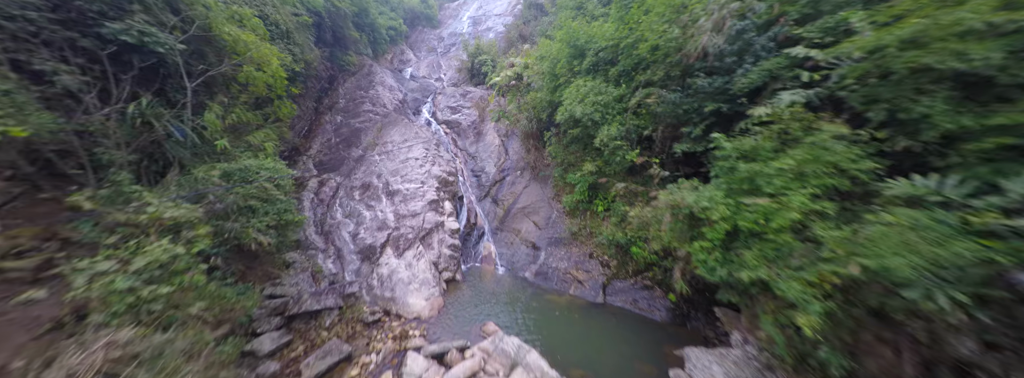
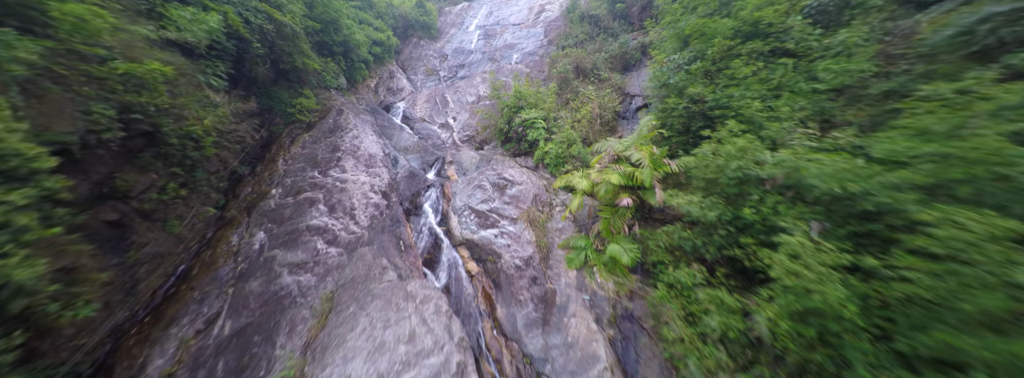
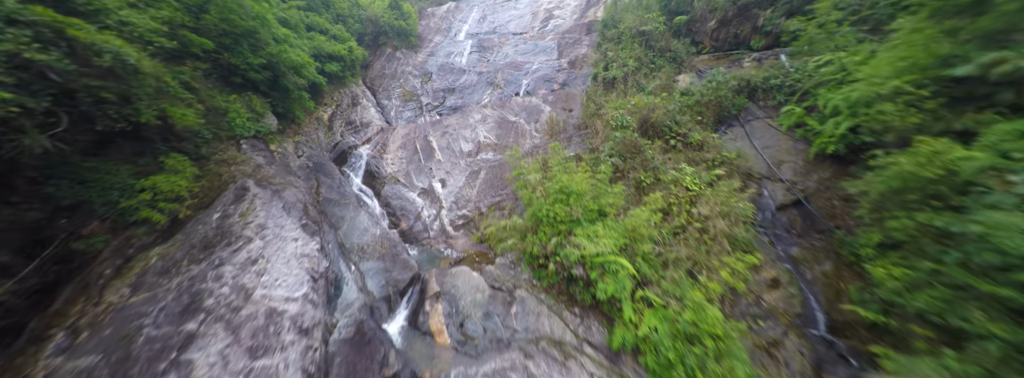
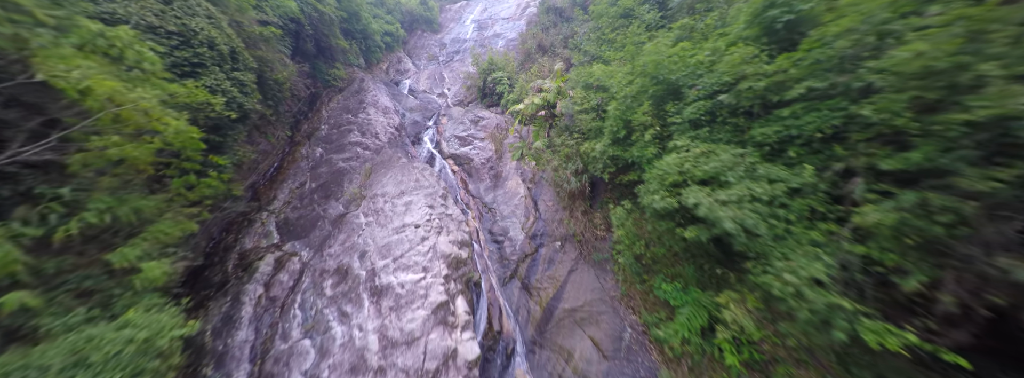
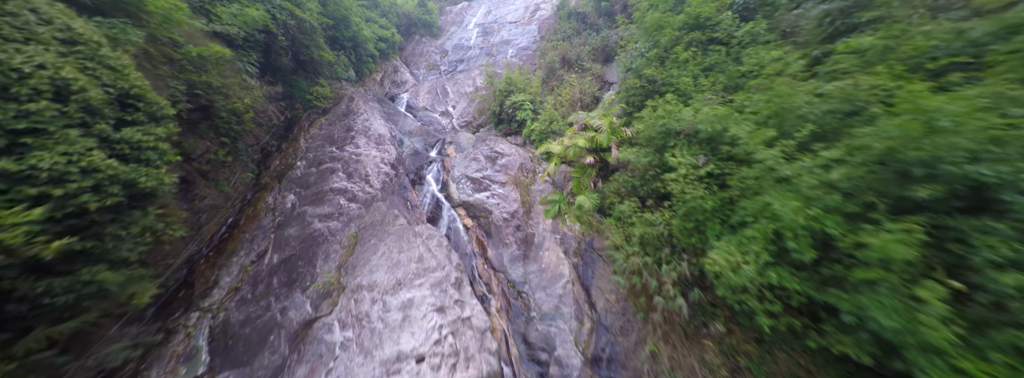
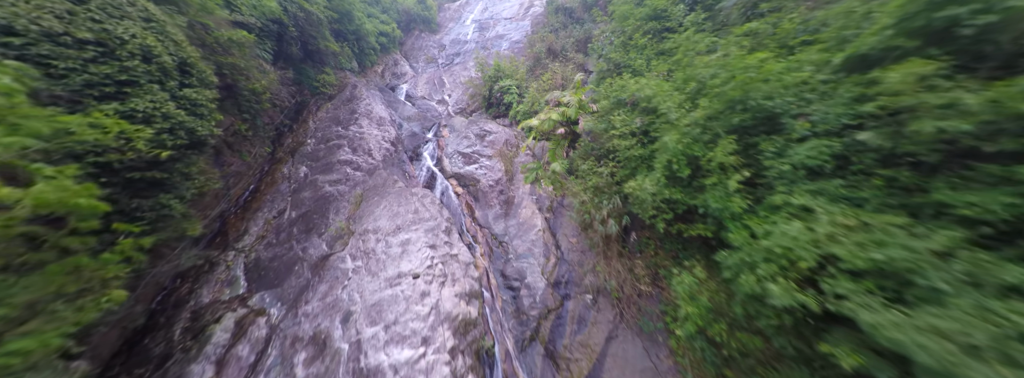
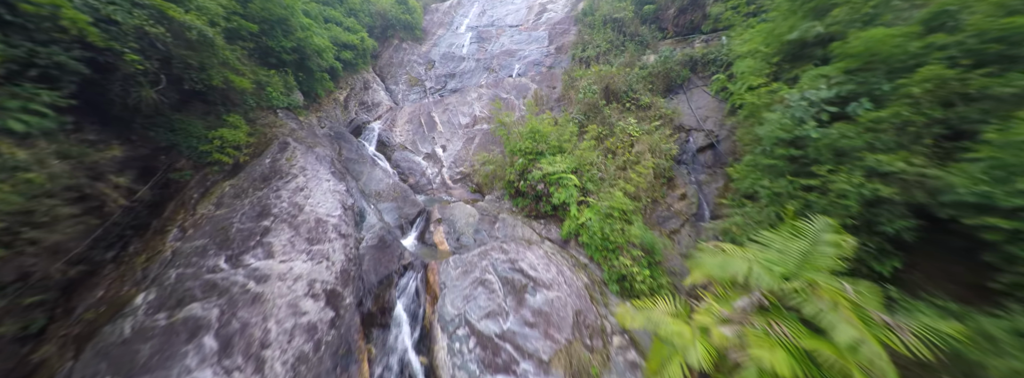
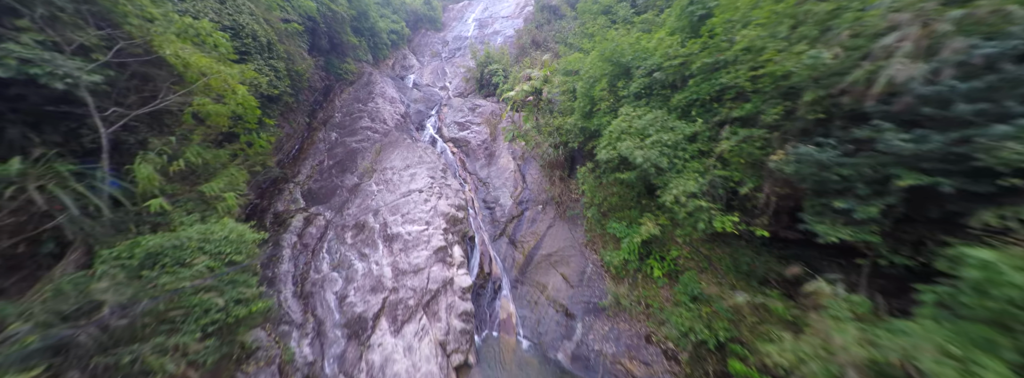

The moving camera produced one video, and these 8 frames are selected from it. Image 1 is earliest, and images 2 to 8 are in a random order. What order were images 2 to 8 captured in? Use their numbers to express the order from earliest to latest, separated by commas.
8, 4, 6, 5, 2, 7, 3
